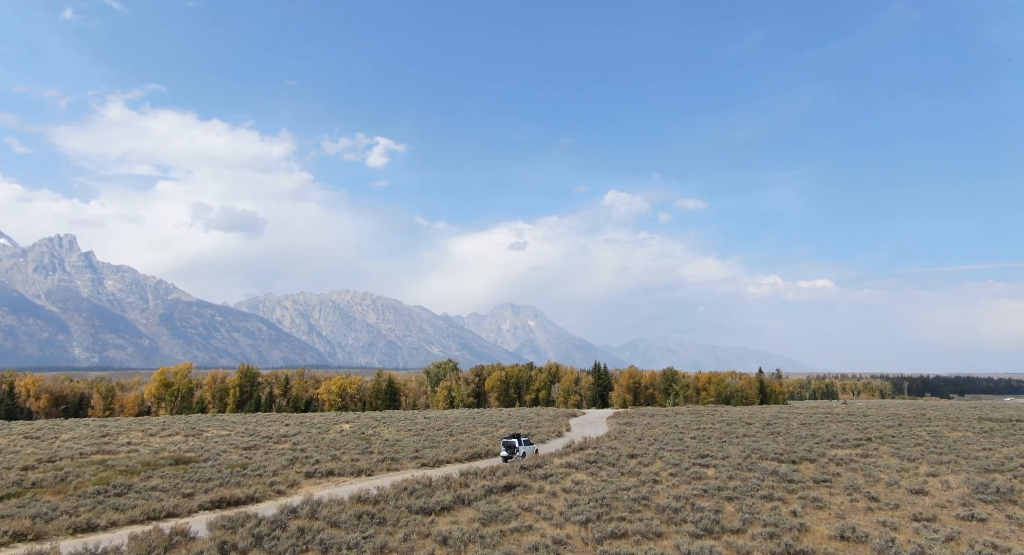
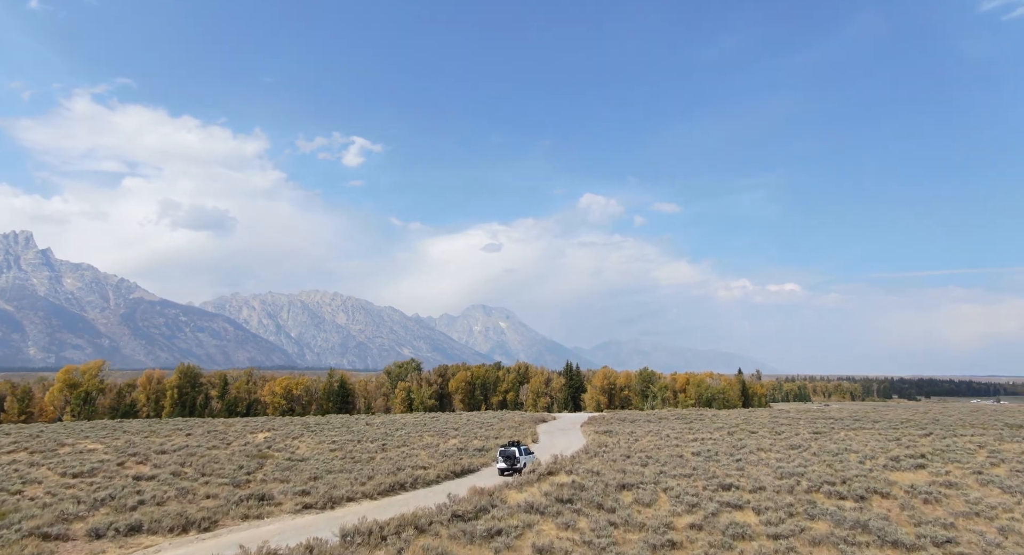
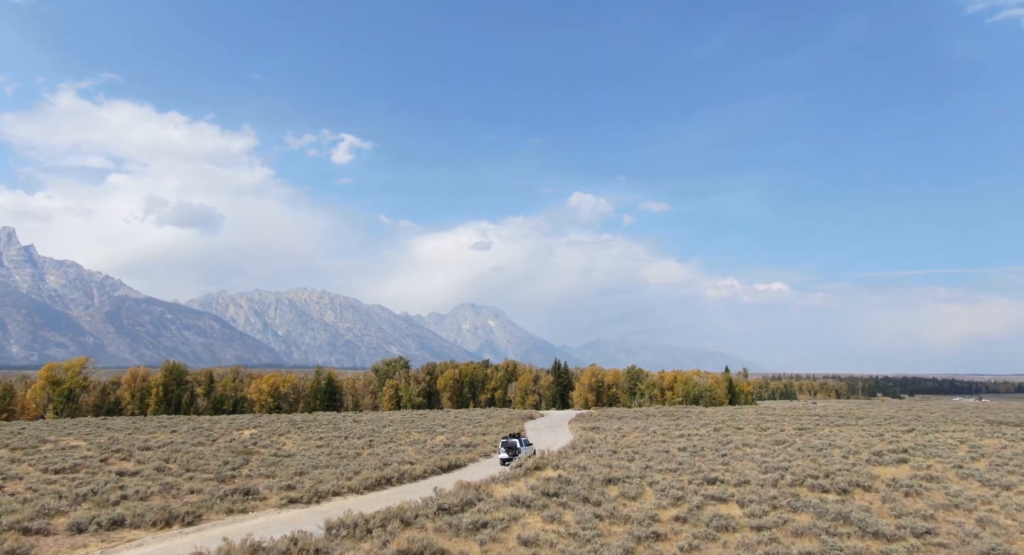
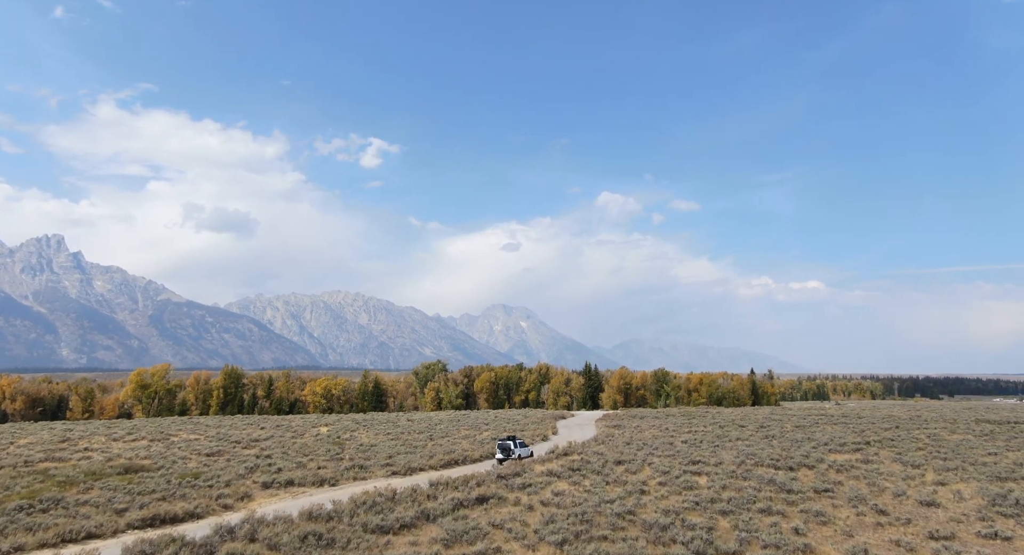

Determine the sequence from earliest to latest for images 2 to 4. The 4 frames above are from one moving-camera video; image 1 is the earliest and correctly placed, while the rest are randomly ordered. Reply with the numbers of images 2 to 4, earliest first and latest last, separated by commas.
4, 2, 3
